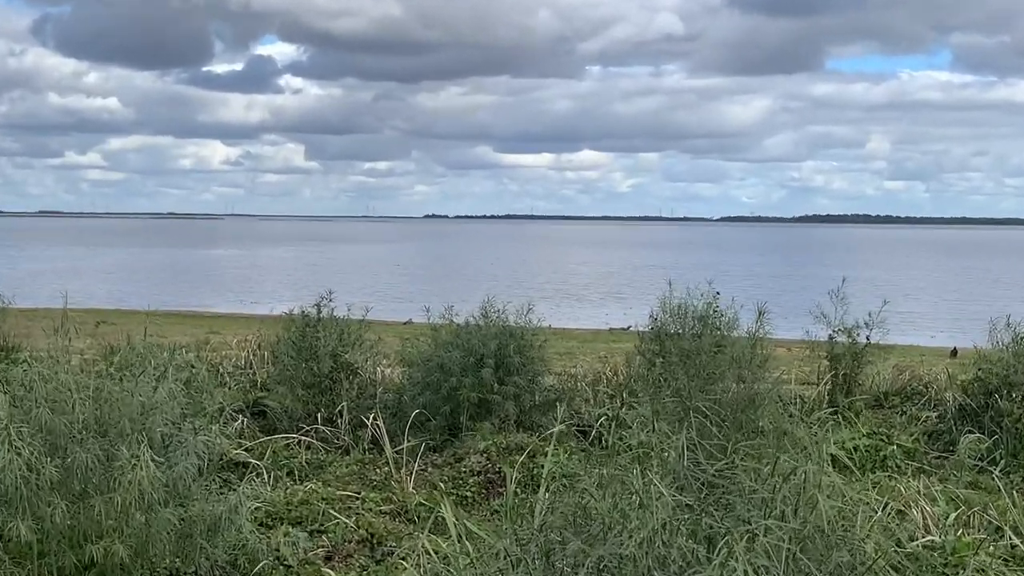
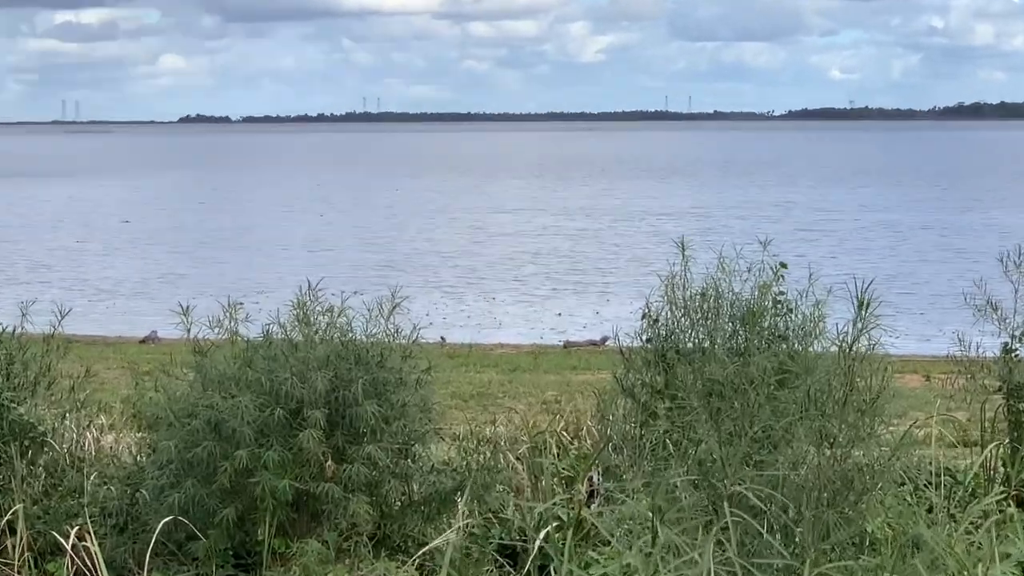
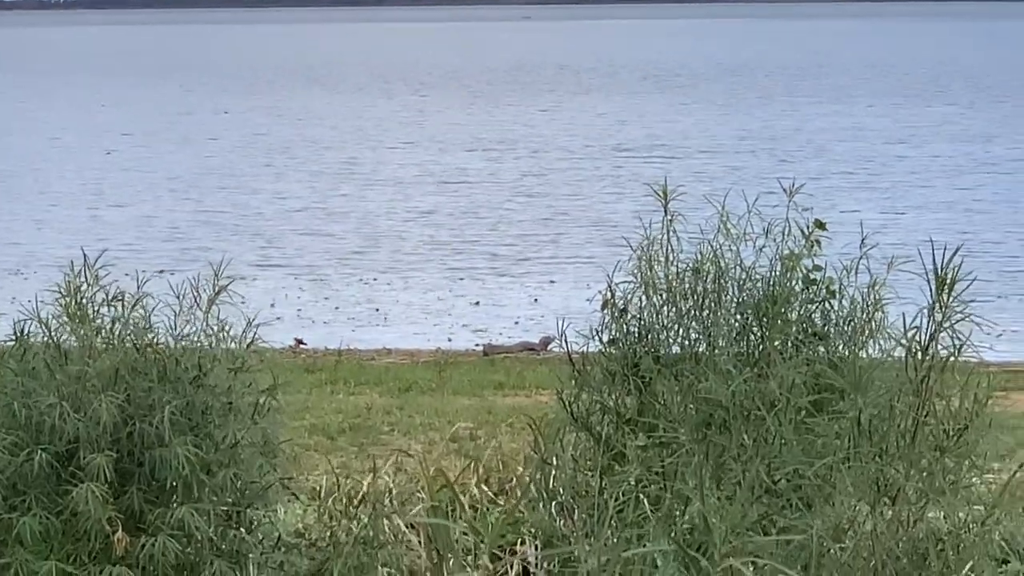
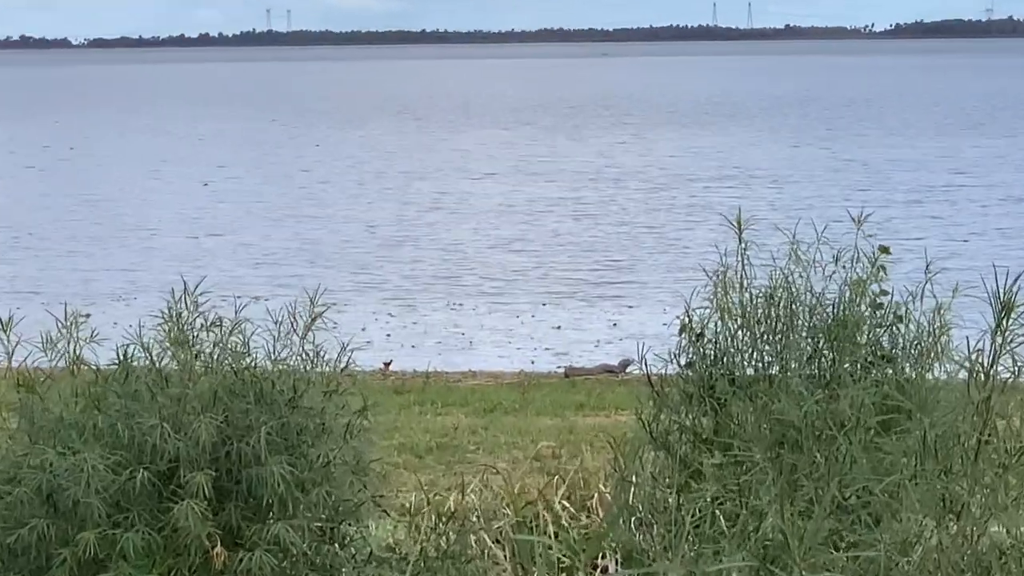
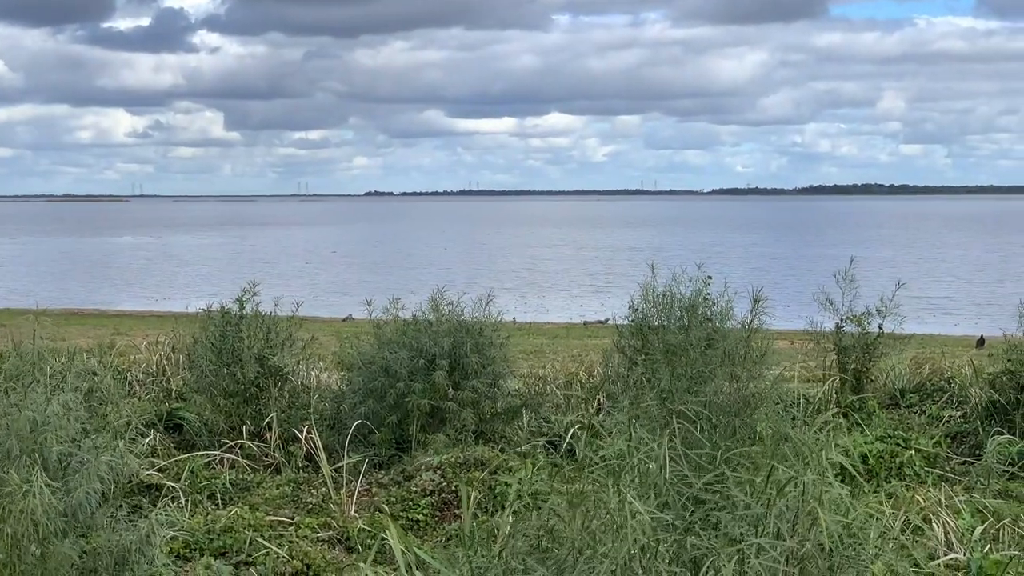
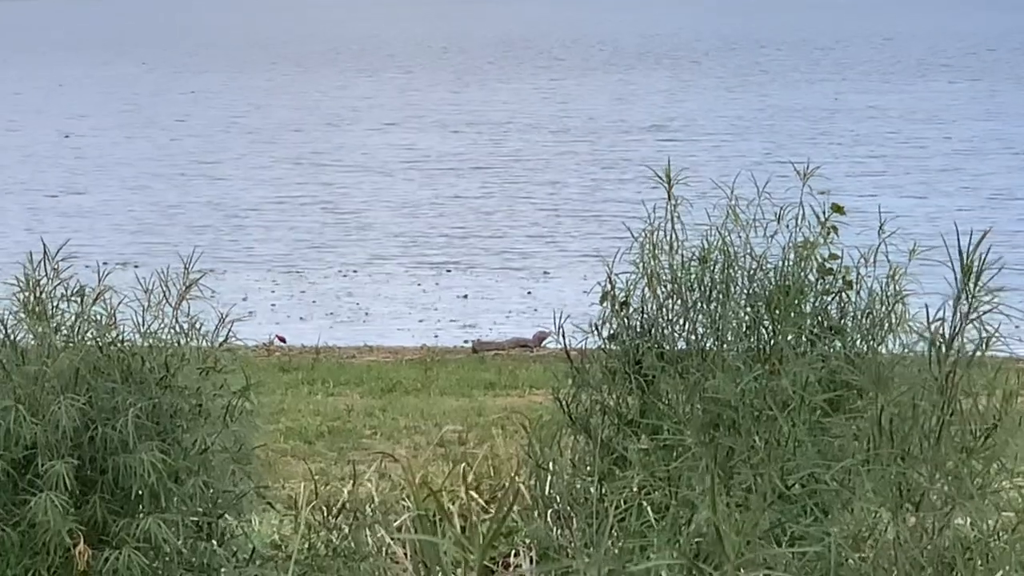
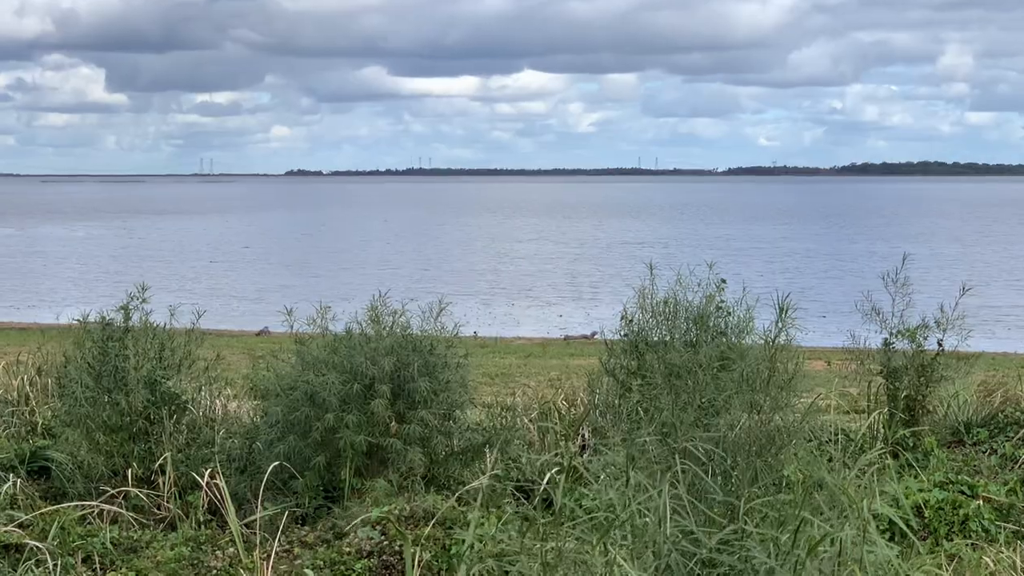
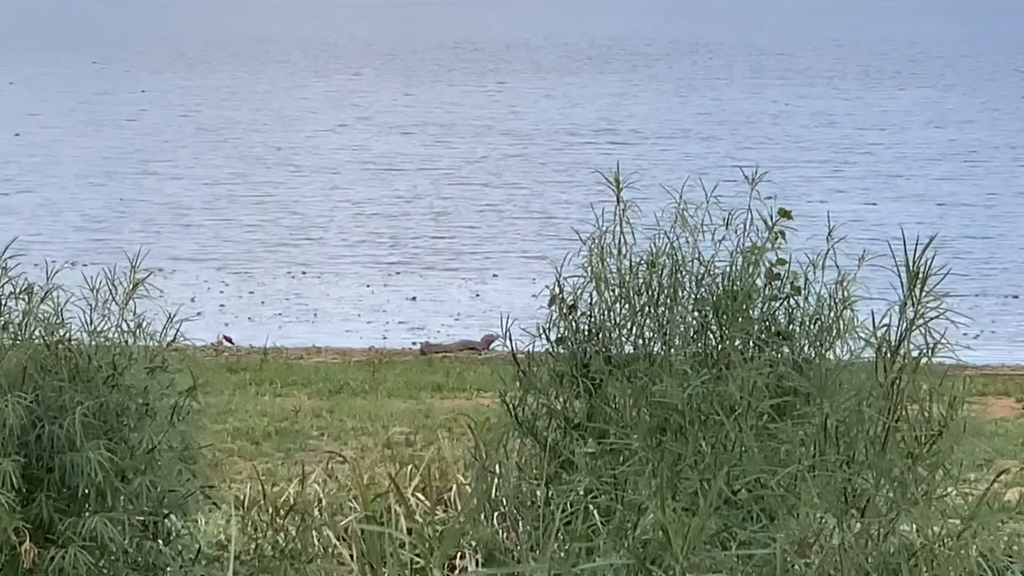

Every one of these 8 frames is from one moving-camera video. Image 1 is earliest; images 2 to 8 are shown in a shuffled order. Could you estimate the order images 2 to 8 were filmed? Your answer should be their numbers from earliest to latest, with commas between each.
5, 7, 2, 4, 3, 8, 6
